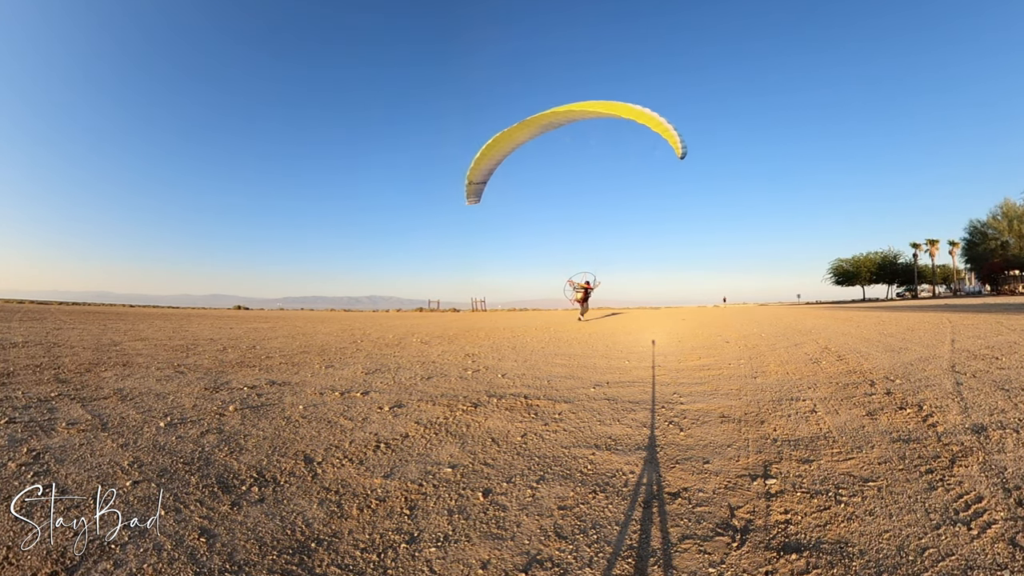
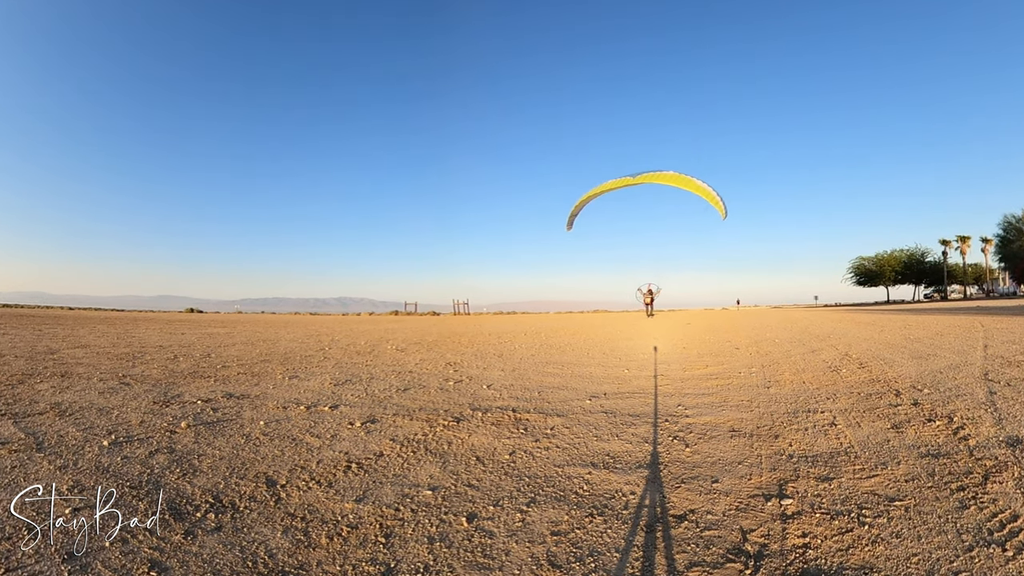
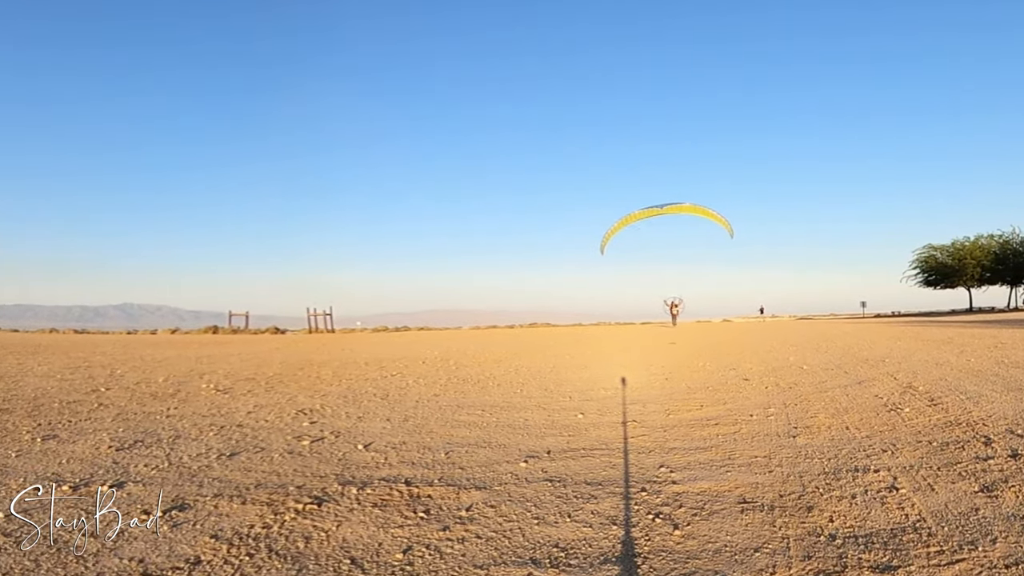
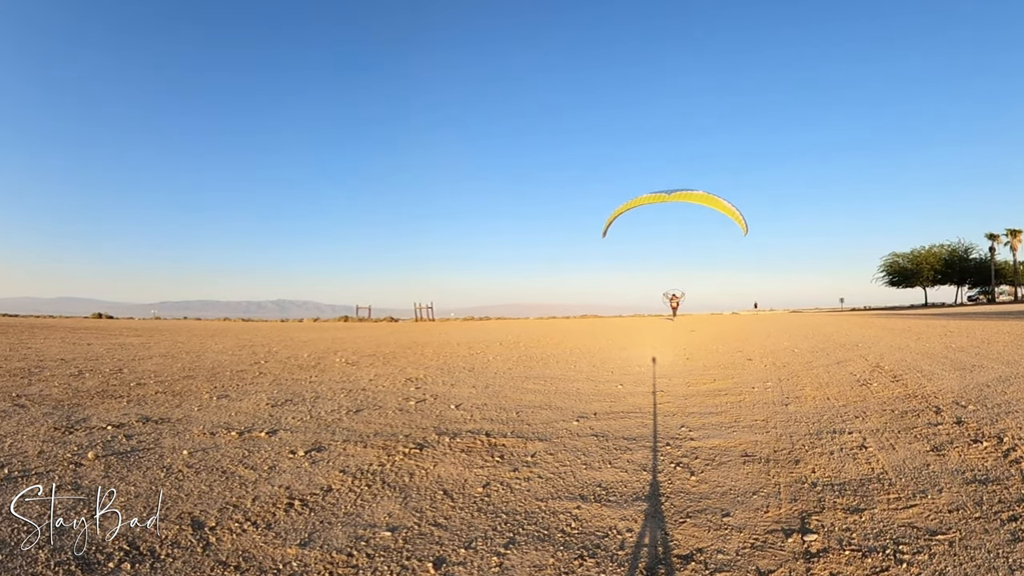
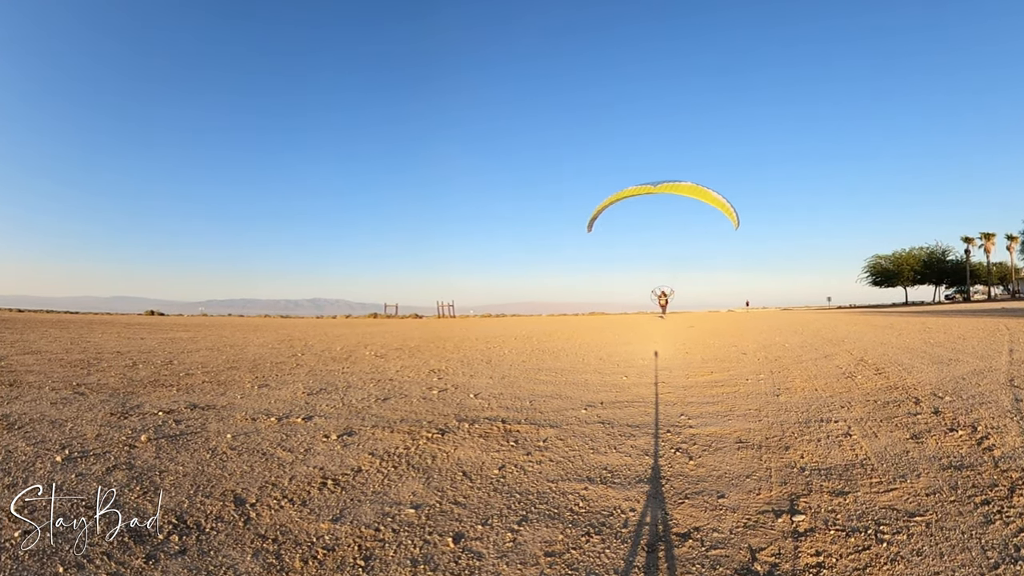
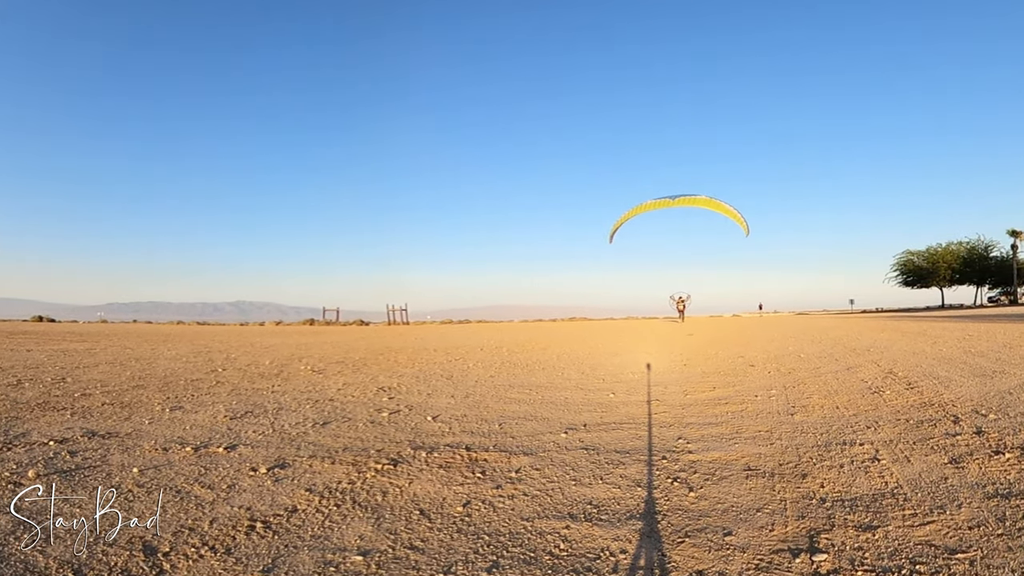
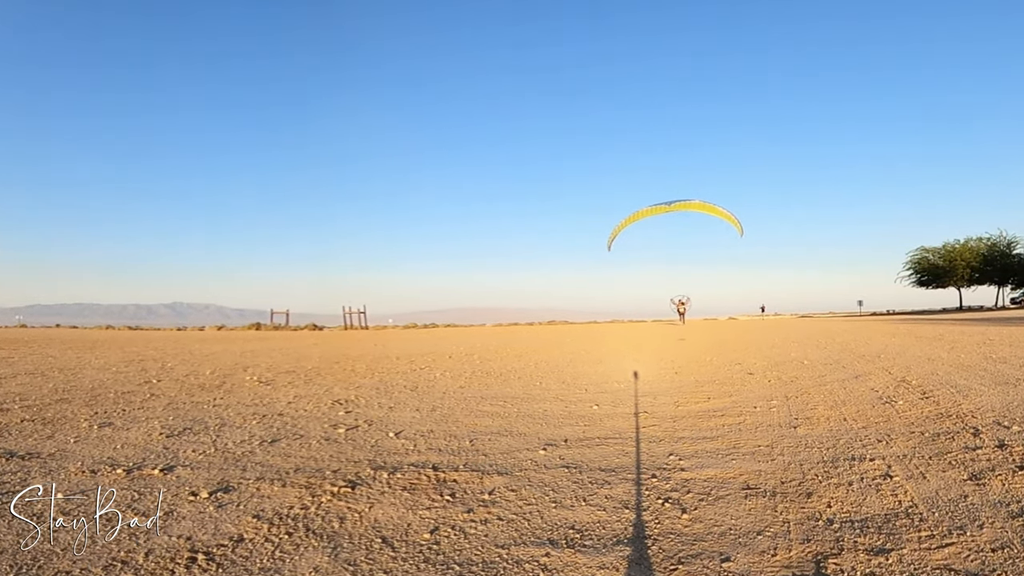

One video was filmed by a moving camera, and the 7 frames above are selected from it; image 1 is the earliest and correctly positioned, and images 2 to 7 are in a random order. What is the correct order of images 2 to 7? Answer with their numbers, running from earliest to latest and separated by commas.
2, 5, 4, 6, 7, 3
